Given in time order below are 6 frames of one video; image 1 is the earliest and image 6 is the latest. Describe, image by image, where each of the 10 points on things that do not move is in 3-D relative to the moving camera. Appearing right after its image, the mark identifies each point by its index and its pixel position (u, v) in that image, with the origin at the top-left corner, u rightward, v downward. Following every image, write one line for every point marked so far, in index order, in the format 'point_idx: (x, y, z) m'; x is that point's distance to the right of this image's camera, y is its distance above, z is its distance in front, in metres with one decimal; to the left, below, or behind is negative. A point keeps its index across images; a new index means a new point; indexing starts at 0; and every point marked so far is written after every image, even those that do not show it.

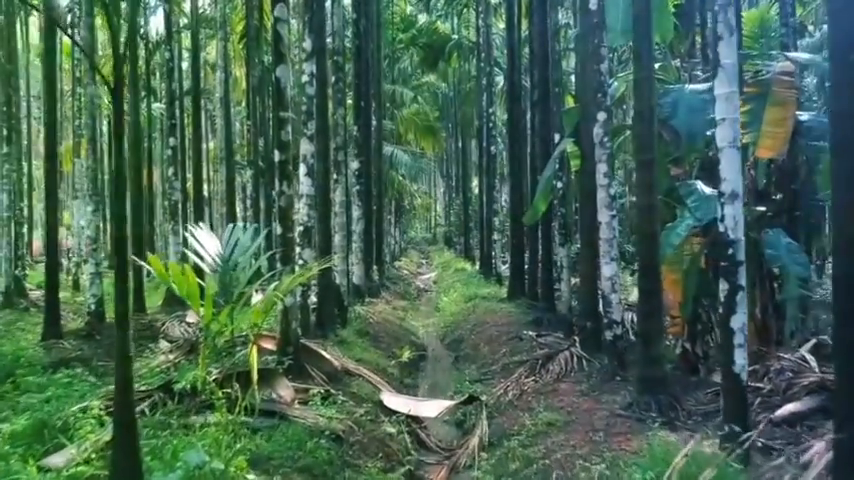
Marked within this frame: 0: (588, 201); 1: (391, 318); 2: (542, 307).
0: (+2.5, +0.6, +12.4) m
1: (-0.8, -1.7, +17.9) m
2: (+2.3, -1.3, +16.0) m
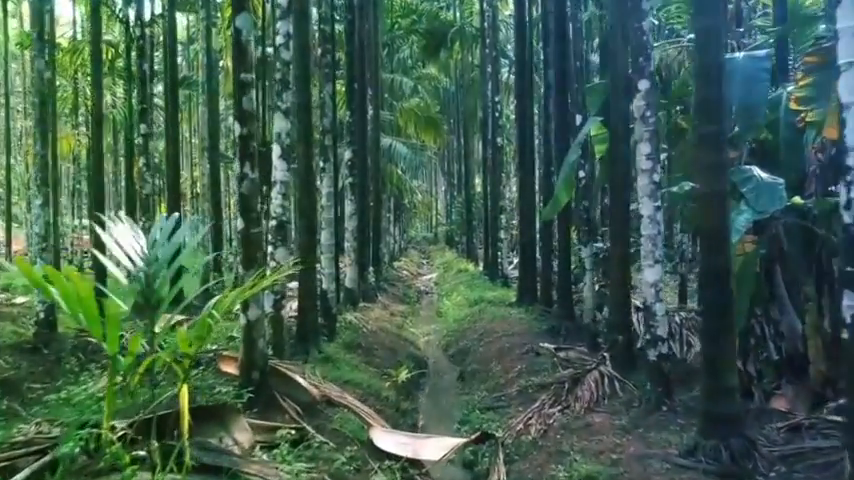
0: (+2.5, +0.6, +10.4) m
1: (-0.8, -1.7, +15.9) m
2: (+2.3, -1.3, +14.1) m
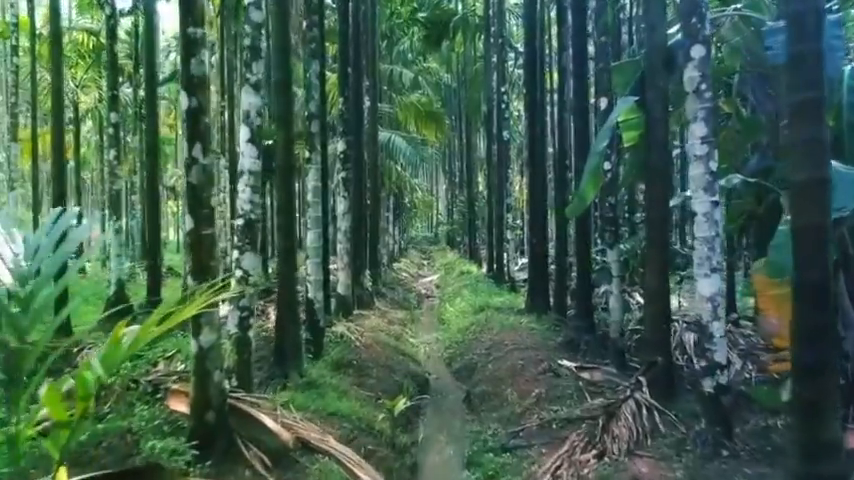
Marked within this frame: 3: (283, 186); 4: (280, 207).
0: (+2.5, +0.6, +8.8) m
1: (-0.8, -1.7, +14.3) m
2: (+2.3, -1.3, +12.4) m
3: (-1.6, +0.6, +8.7) m
4: (-1.6, +0.4, +8.7) m
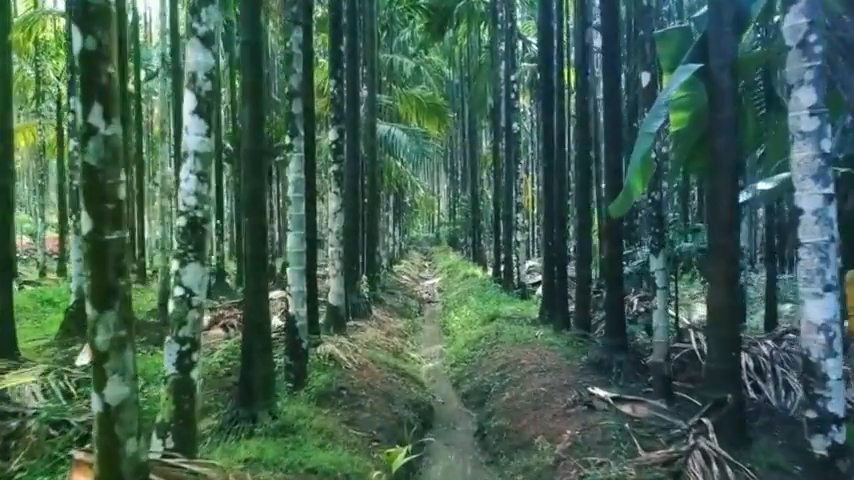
0: (+2.6, +0.5, +7.0) m
1: (-0.7, -1.8, +12.5) m
2: (+2.4, -1.4, +10.6) m
3: (-1.5, +0.5, +6.8) m
4: (-1.5, +0.3, +6.8) m
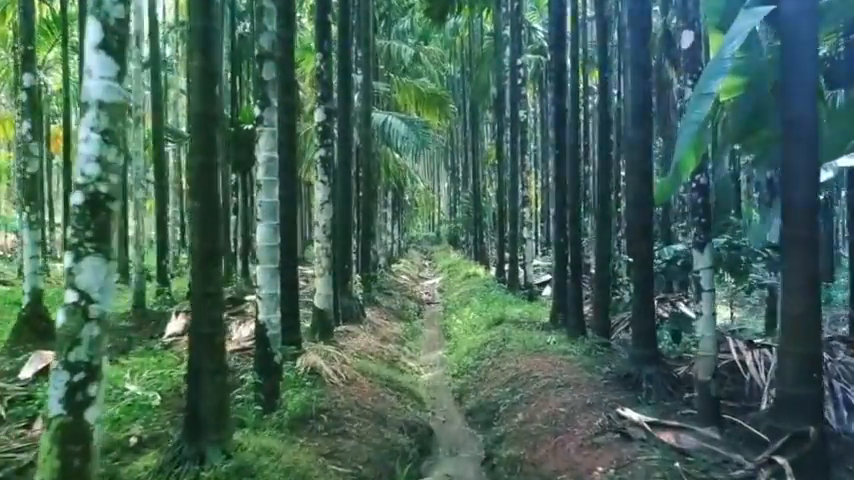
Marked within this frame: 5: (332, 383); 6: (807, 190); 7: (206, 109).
0: (+2.5, +0.6, +5.5) m
1: (-0.7, -1.7, +11.0) m
2: (+2.4, -1.3, +9.1) m
3: (-1.5, +0.6, +5.3) m
4: (-1.5, +0.4, +5.4) m
5: (-1.0, -1.5, +8.6) m
6: (+2.6, +0.3, +5.4) m
7: (-1.5, +0.9, +5.4) m
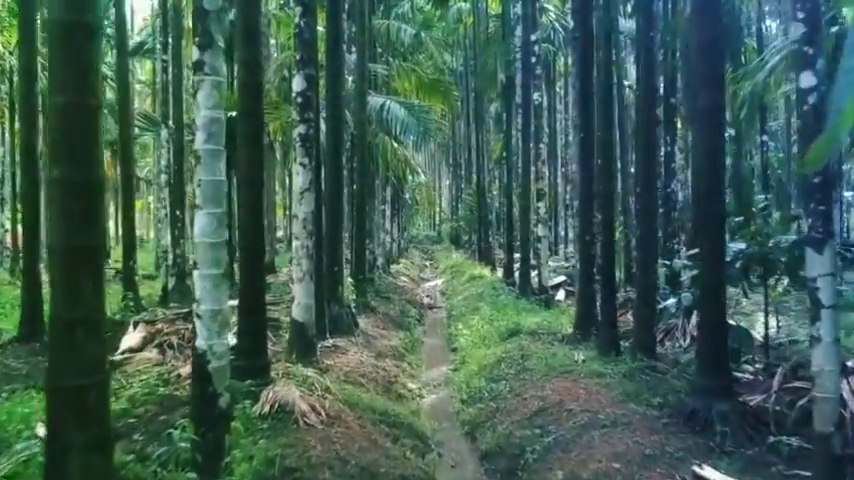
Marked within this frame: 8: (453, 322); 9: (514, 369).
0: (+2.6, +0.6, +3.4) m
1: (-0.7, -1.7, +8.9) m
2: (+2.4, -1.3, +7.0) m
3: (-1.5, +0.6, +3.3) m
4: (-1.5, +0.4, +3.3) m
5: (-1.0, -1.5, +6.5) m
6: (+2.6, +0.4, +3.3) m
7: (-1.4, +0.9, +3.3) m
8: (+0.5, -1.8, +17.1) m
9: (+1.1, -1.7, +10.1) m
